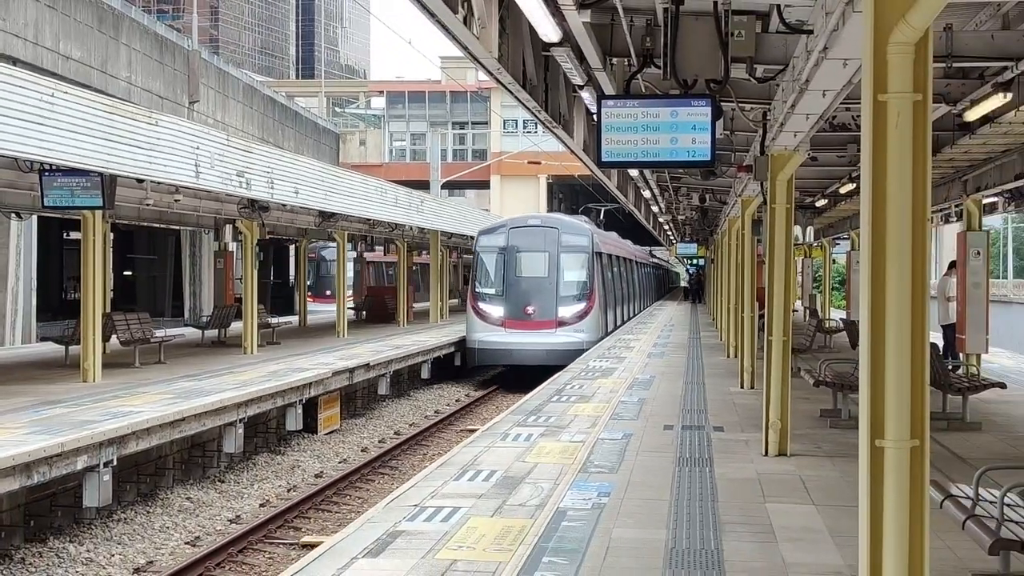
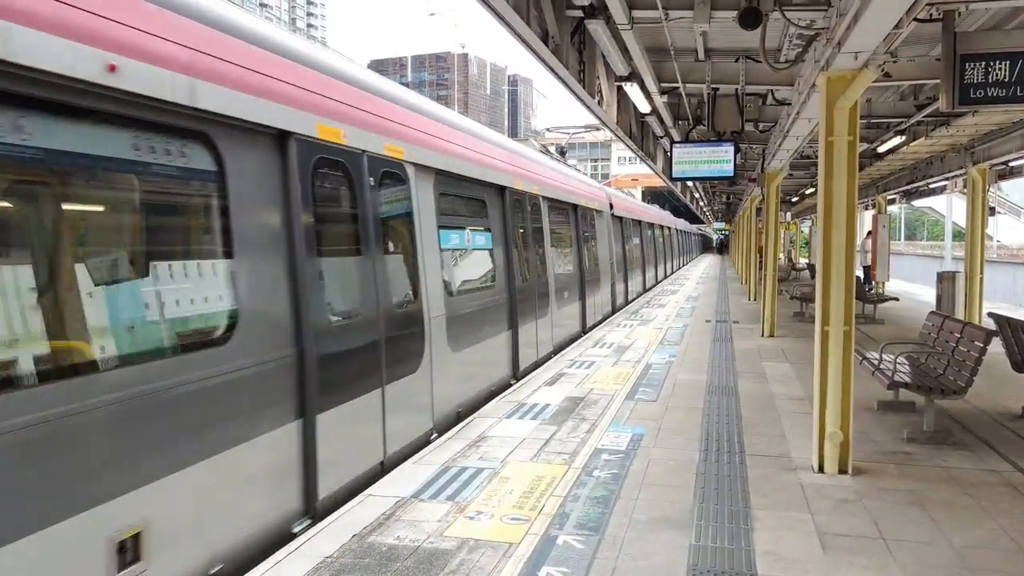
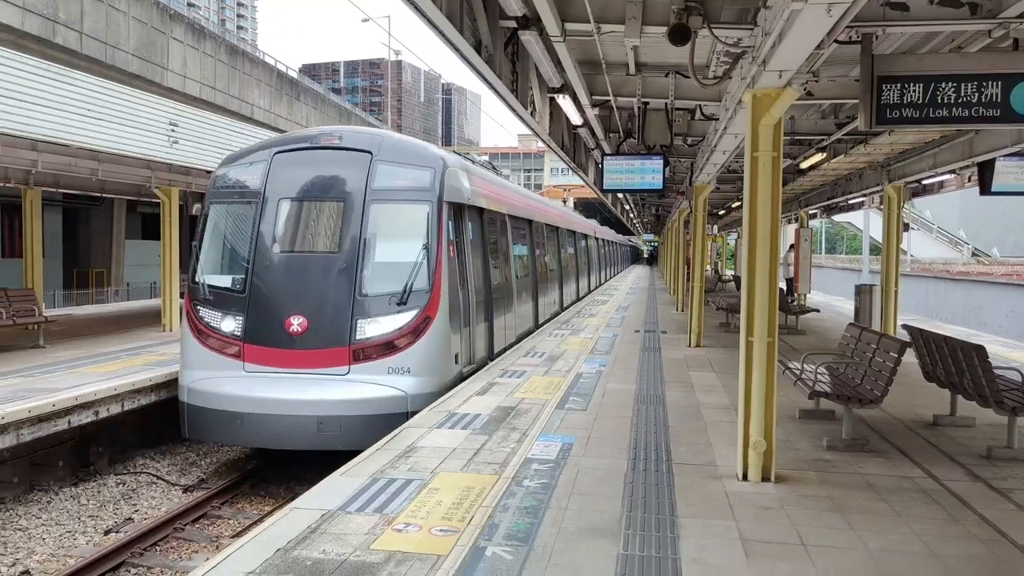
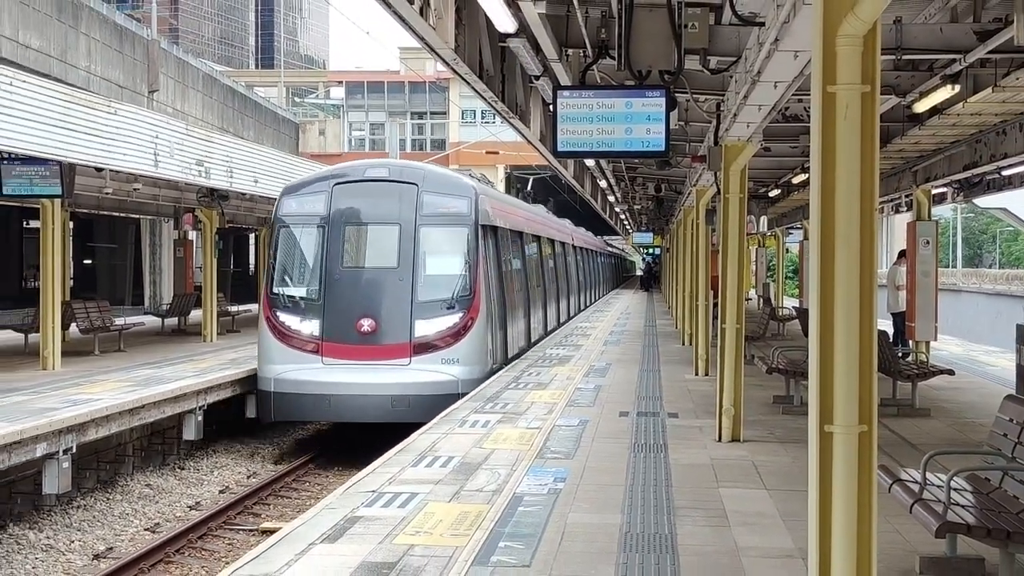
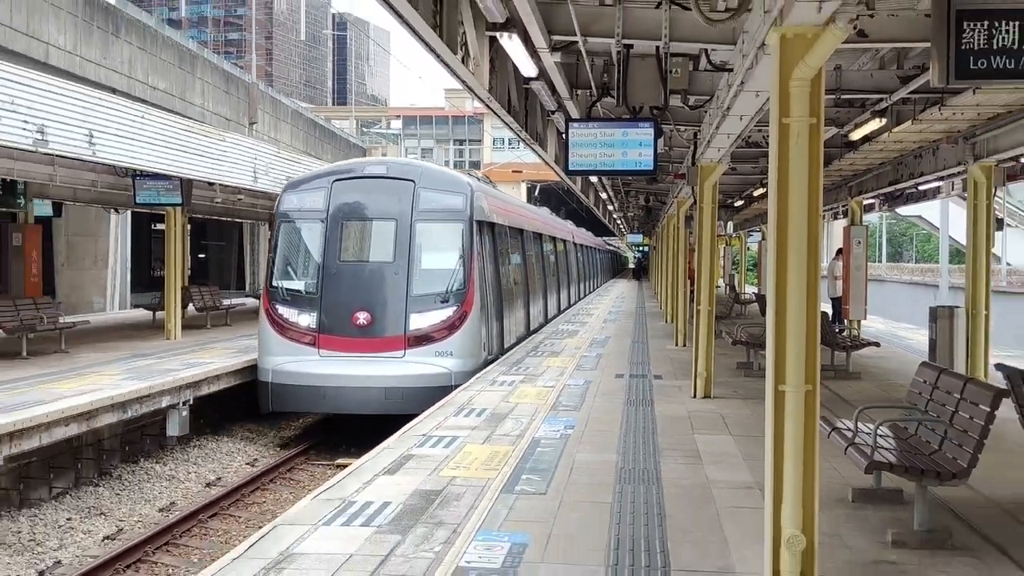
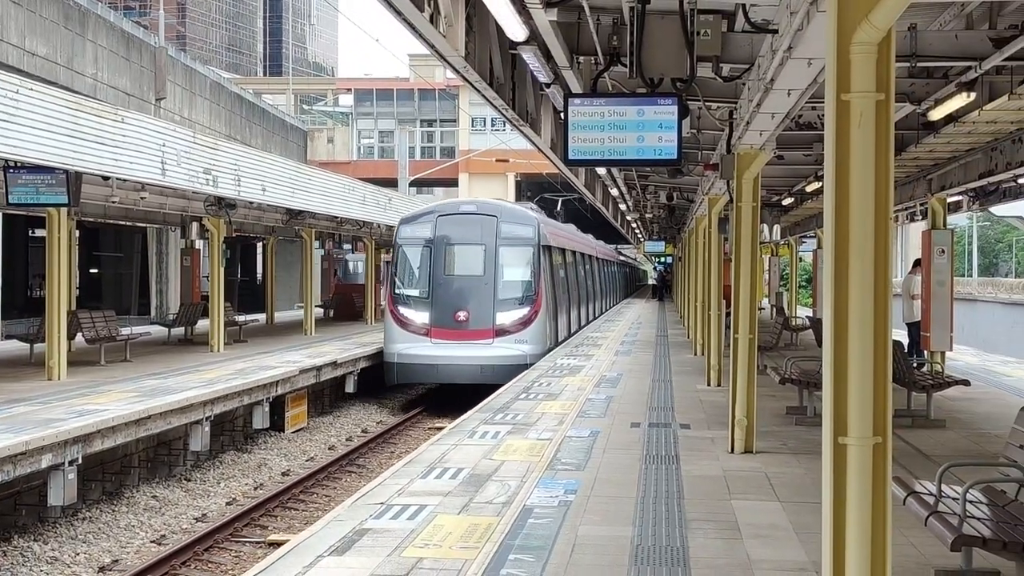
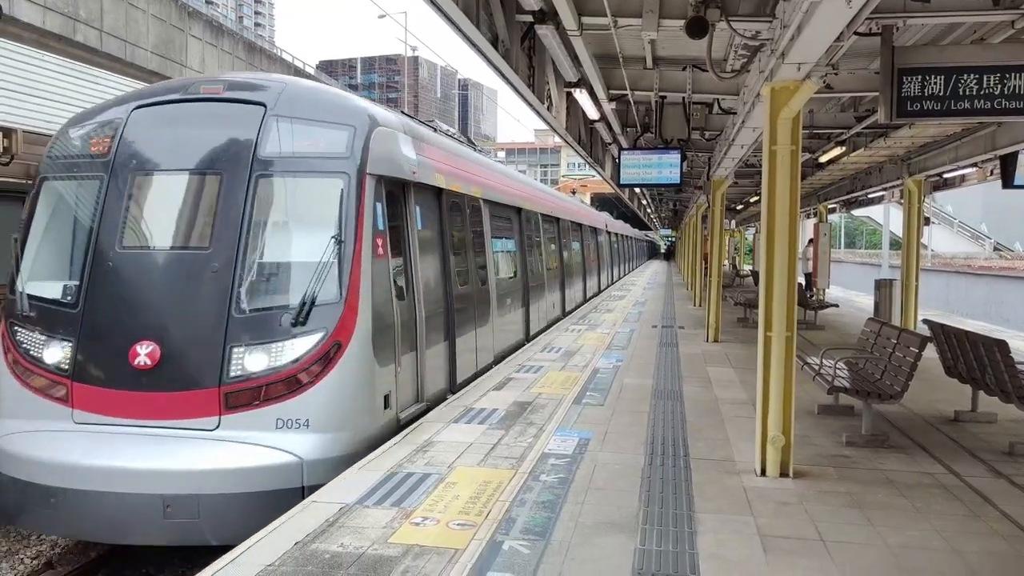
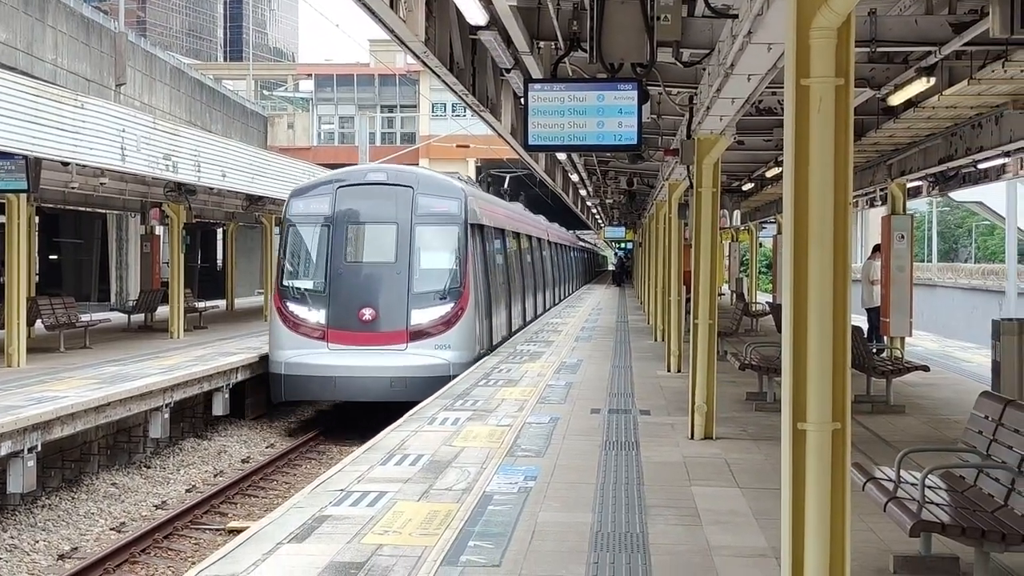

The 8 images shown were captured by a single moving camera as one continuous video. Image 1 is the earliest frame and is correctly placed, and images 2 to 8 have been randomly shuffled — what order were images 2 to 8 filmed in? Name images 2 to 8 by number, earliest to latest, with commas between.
6, 8, 4, 5, 3, 7, 2
